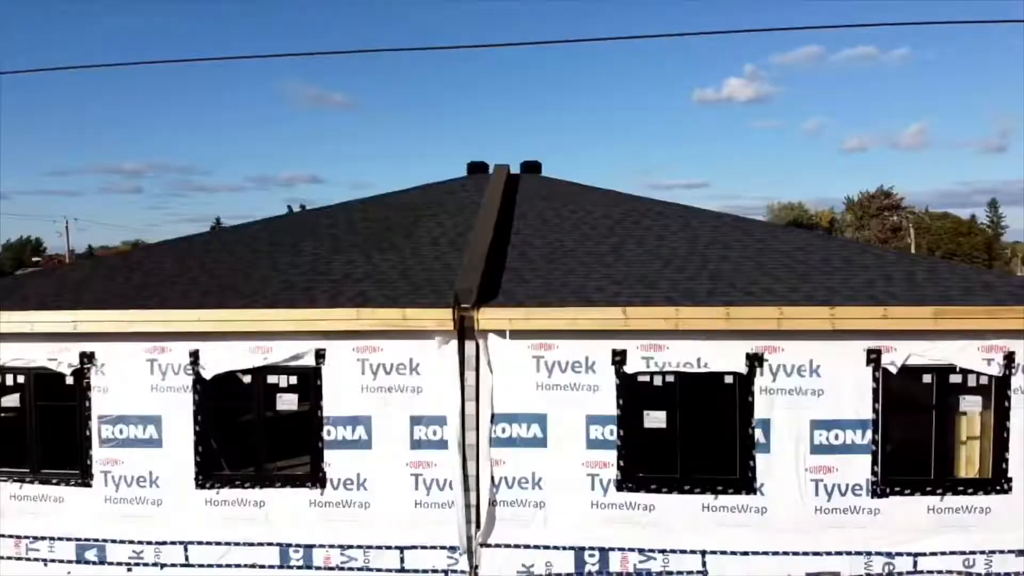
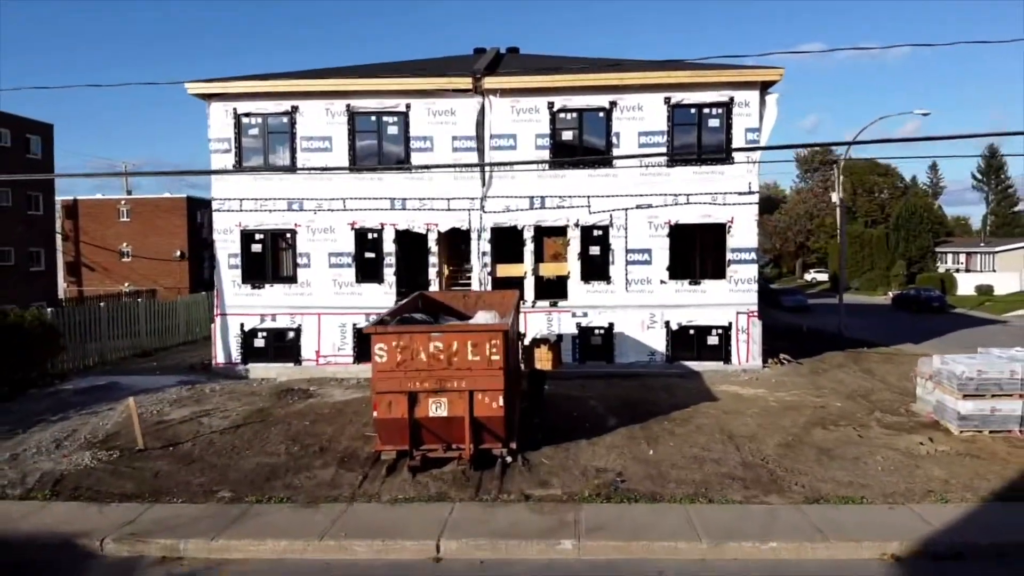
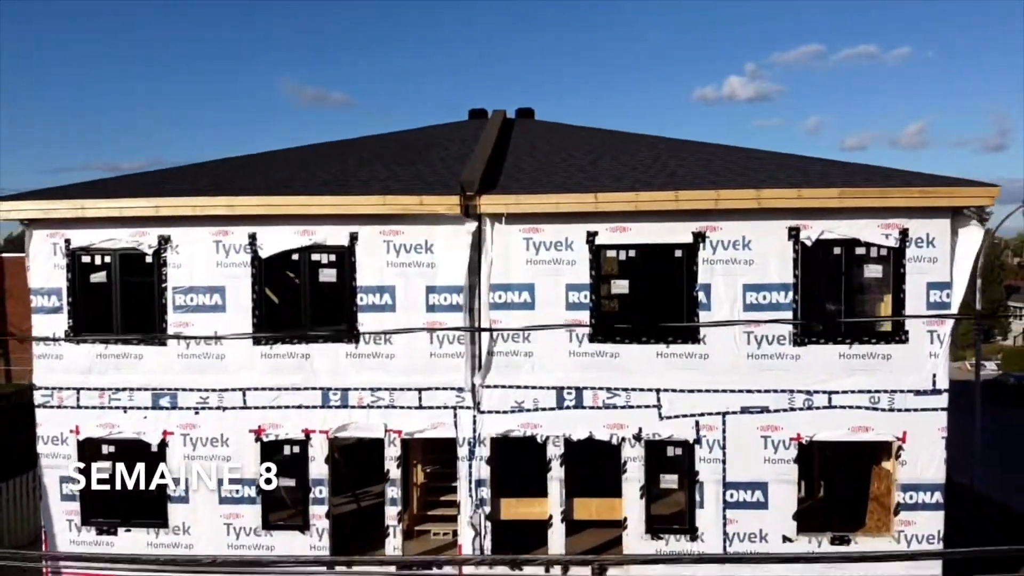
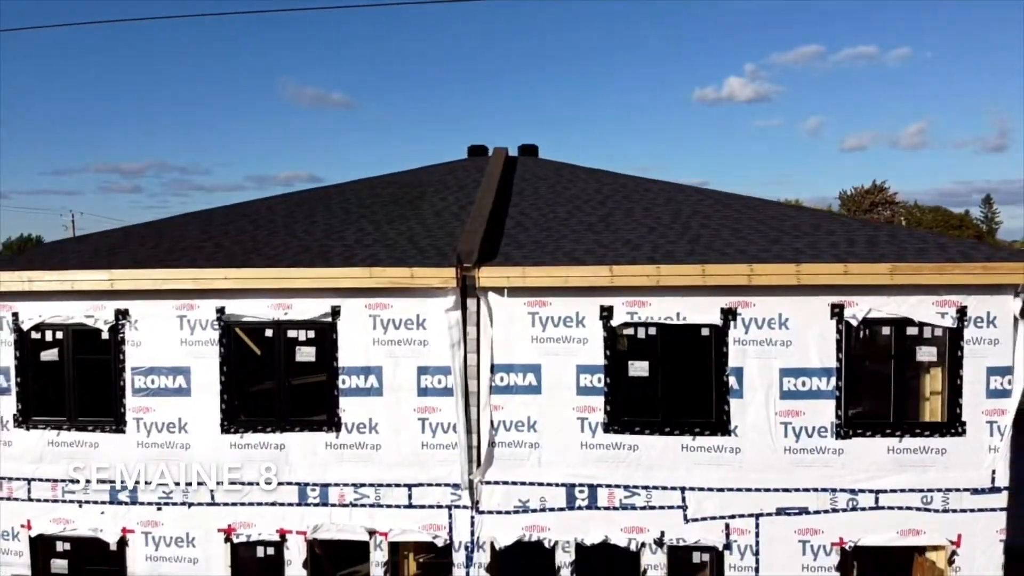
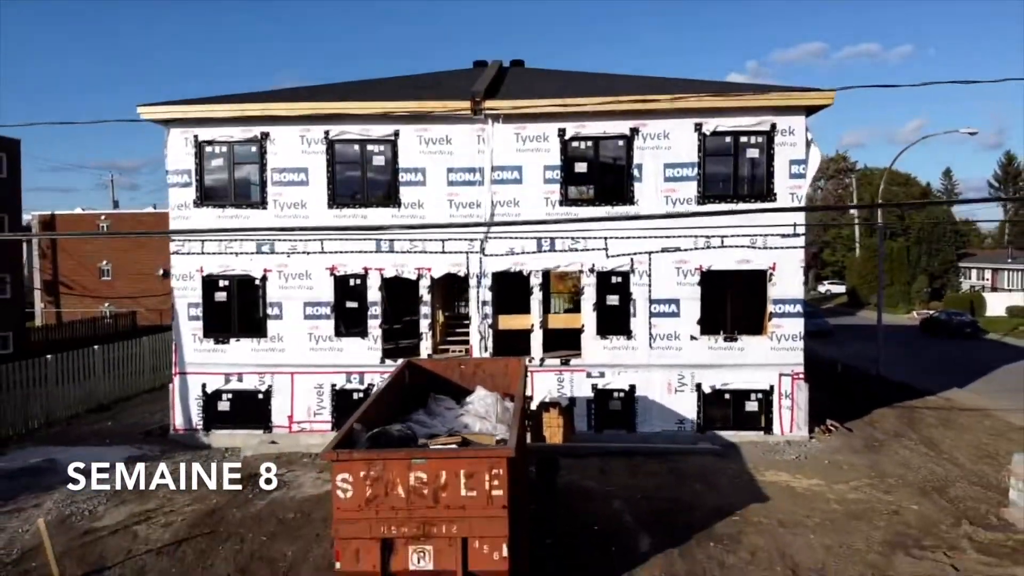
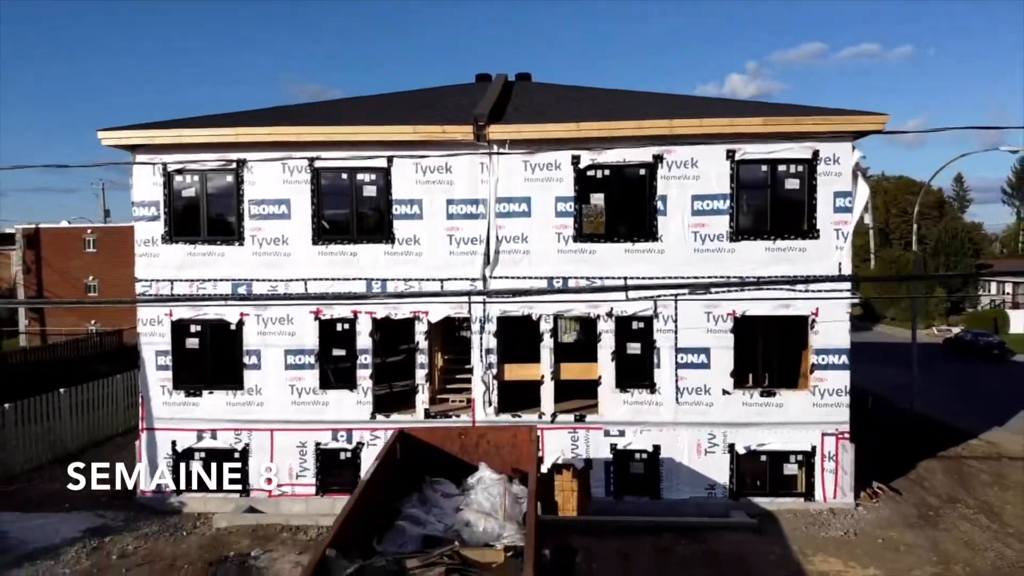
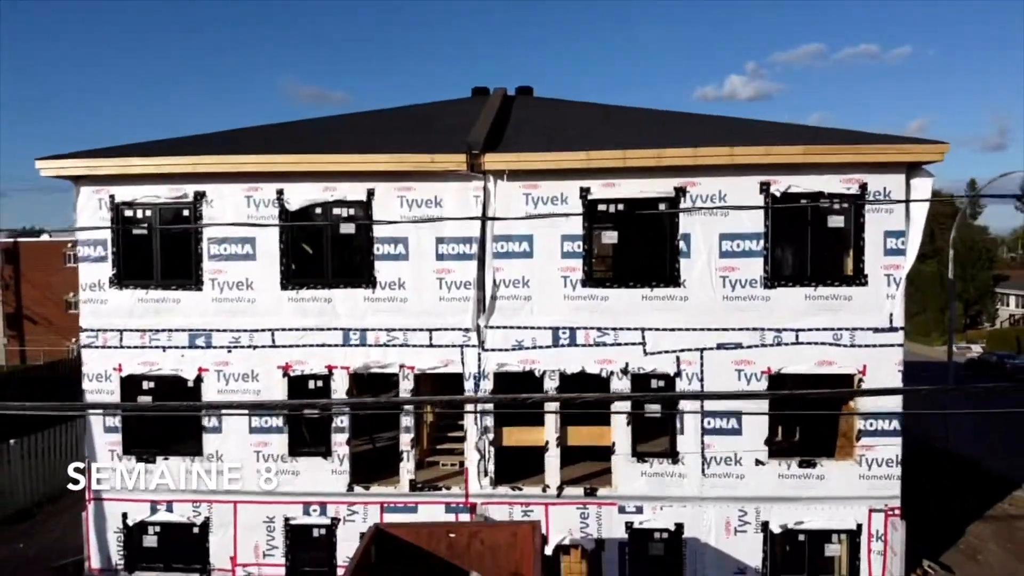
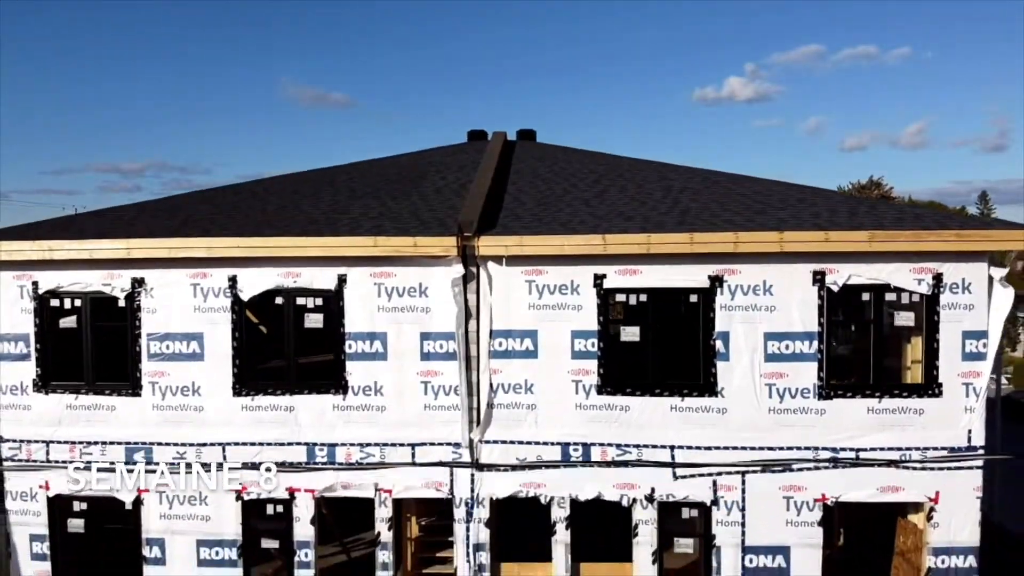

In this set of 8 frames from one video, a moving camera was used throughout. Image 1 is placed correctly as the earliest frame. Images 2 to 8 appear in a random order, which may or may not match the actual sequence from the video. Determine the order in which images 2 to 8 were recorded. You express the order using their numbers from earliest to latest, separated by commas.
4, 8, 3, 7, 6, 5, 2
